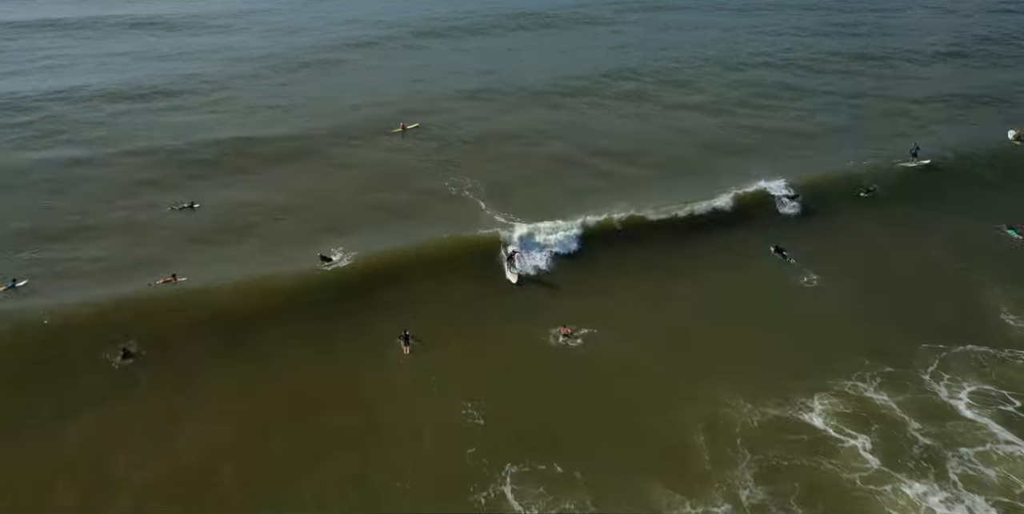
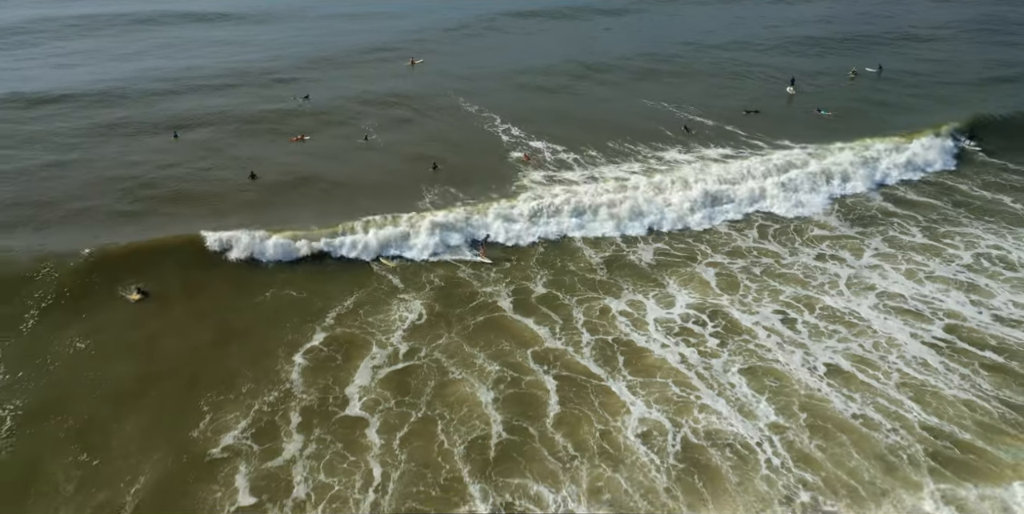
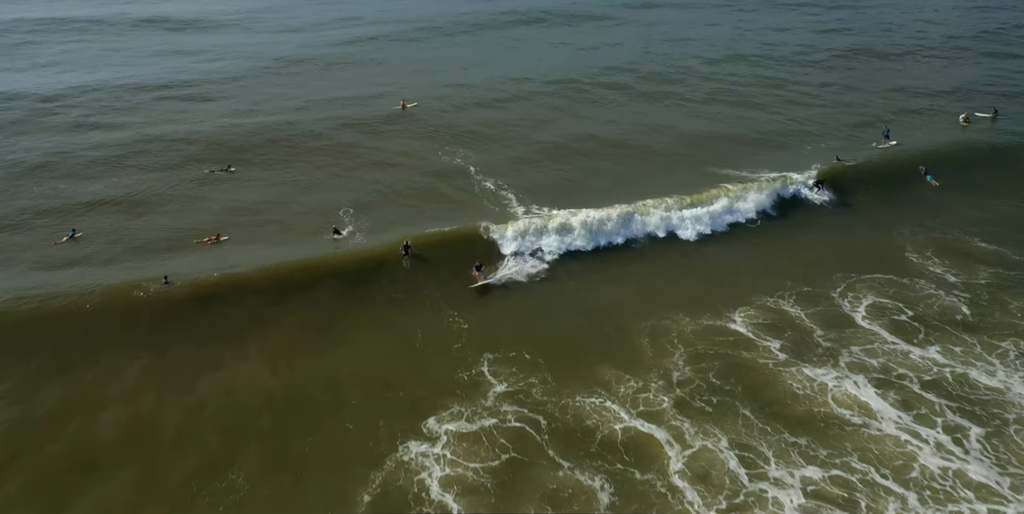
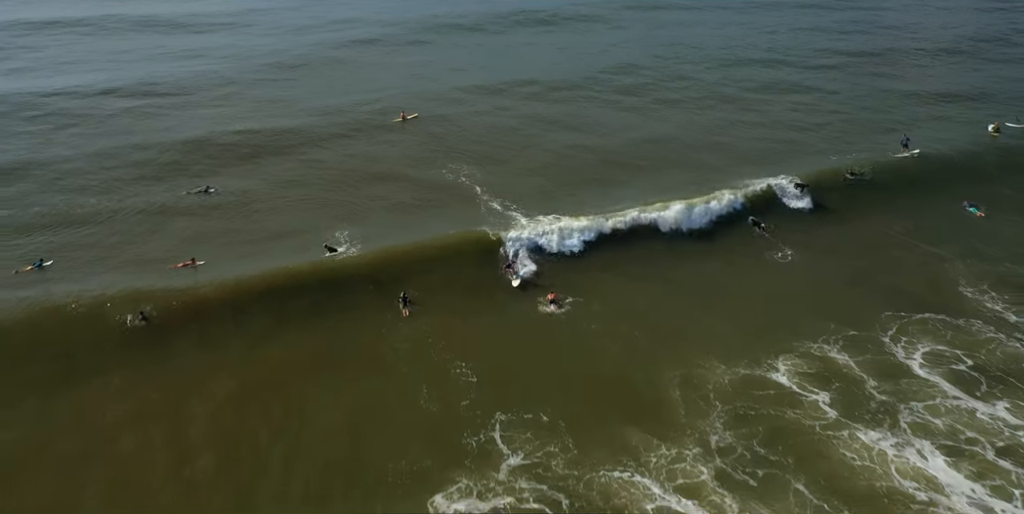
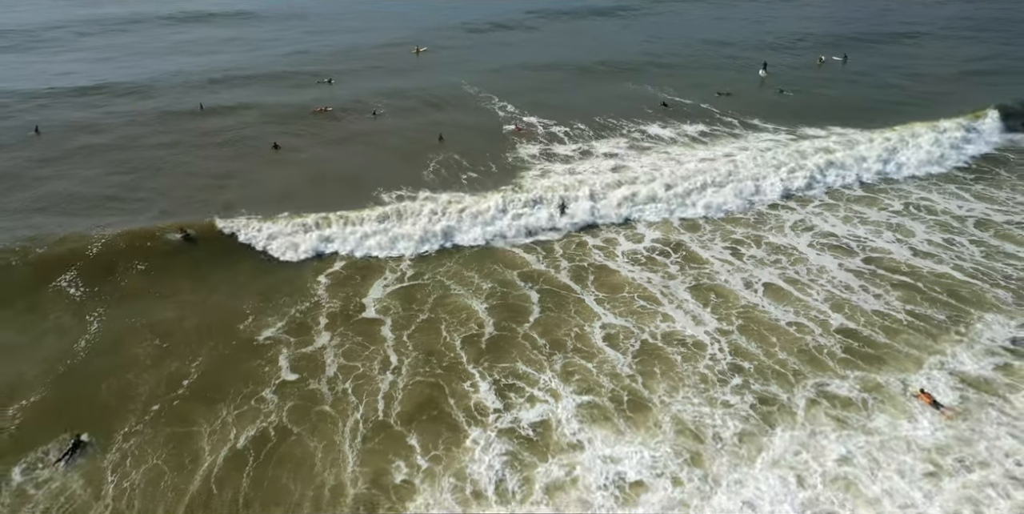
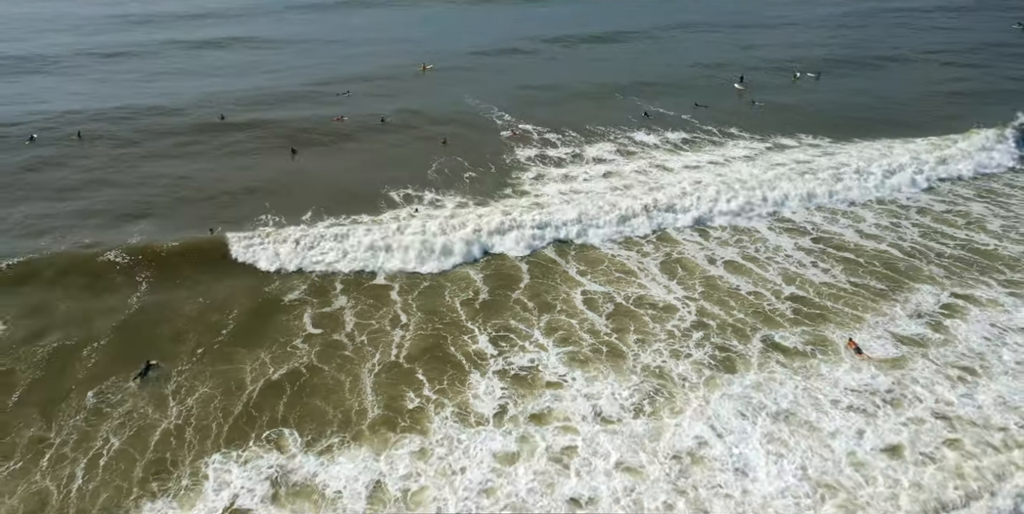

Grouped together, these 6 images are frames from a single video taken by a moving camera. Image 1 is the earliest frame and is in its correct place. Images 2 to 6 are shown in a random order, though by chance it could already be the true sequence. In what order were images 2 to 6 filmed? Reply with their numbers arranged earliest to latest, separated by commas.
4, 3, 2, 5, 6
